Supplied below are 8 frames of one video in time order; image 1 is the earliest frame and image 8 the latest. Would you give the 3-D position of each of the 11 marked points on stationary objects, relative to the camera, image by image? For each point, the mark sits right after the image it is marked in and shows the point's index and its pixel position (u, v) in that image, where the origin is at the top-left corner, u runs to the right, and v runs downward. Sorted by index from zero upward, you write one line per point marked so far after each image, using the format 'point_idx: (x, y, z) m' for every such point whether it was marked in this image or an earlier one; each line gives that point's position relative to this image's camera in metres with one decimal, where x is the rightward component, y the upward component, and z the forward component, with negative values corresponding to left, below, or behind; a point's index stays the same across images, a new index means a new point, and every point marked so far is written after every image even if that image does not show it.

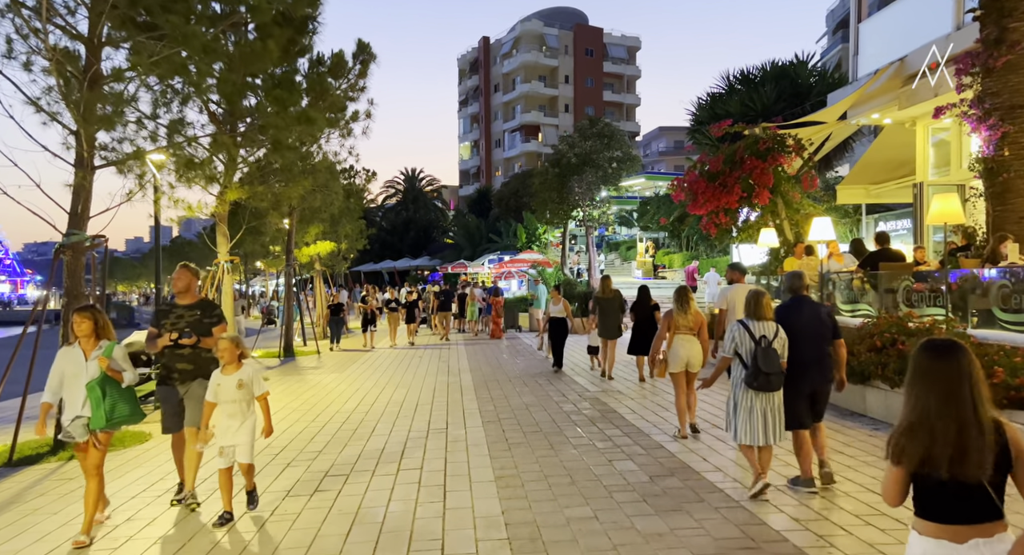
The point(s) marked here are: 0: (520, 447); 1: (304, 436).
0: (+0.1, -1.8, +6.7) m
1: (-2.5, -1.9, +7.6) m
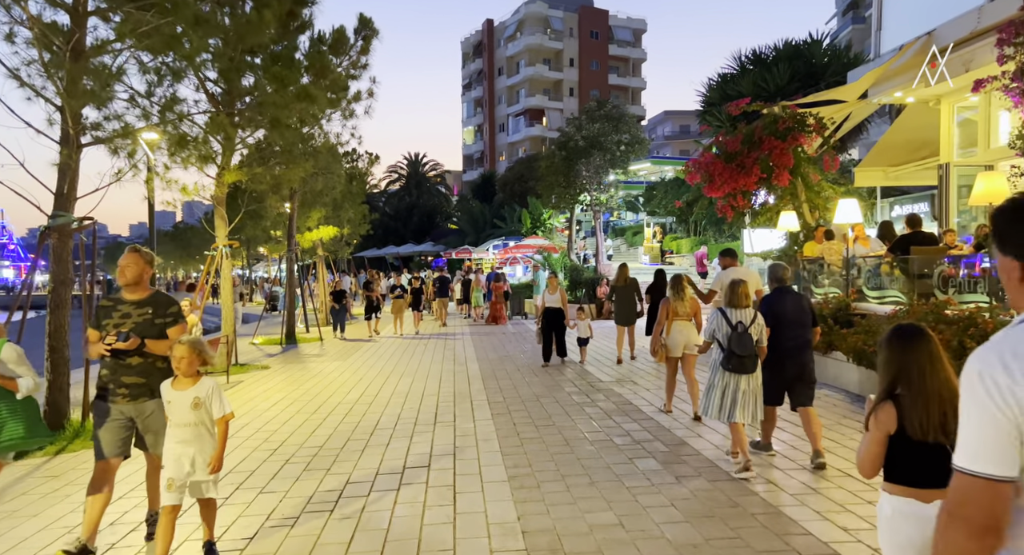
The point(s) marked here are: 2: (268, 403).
0: (+0.2, -1.7, +6.3) m
1: (-2.4, -1.8, +7.2) m
2: (-3.5, -1.8, +8.7) m
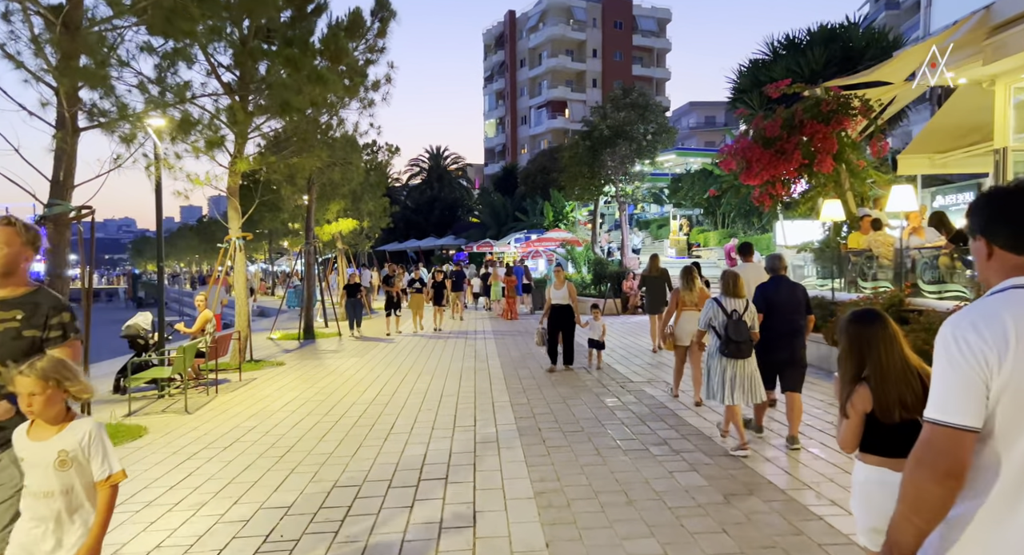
0: (+0.5, -1.6, +5.7) m
1: (-2.1, -1.7, +6.7) m
2: (-3.1, -1.7, +8.3) m
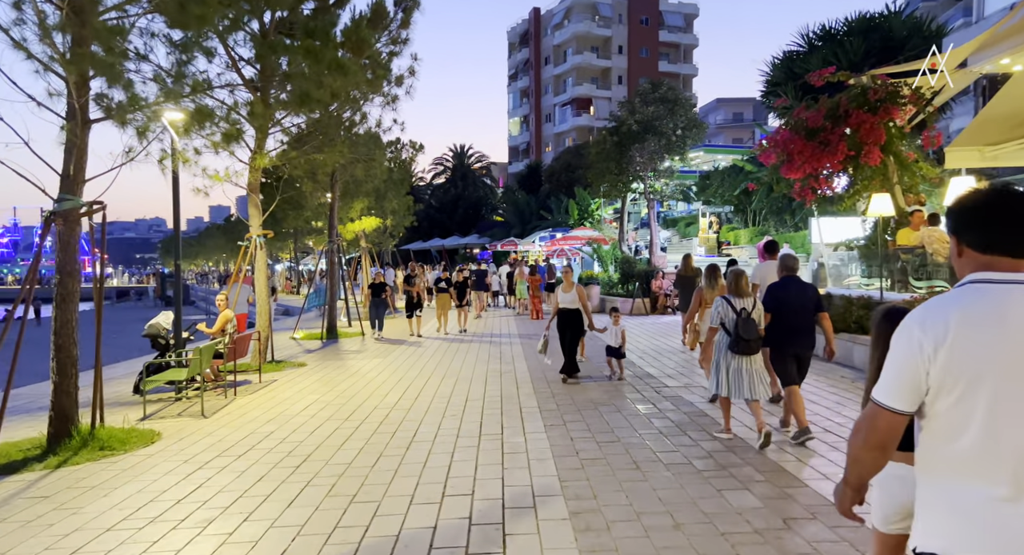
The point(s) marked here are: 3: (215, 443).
0: (+0.7, -1.6, +5.3) m
1: (-1.8, -1.7, +6.4) m
2: (-2.8, -1.7, +7.9) m
3: (-3.0, -1.7, +6.2) m
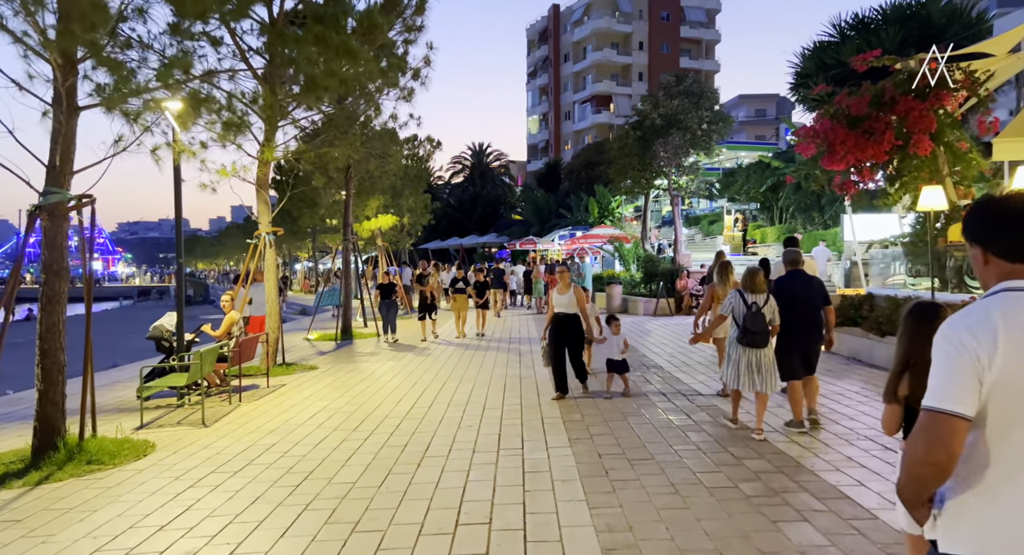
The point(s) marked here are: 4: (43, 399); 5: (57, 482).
0: (+0.9, -1.6, +4.7) m
1: (-1.6, -1.7, +5.9) m
2: (-2.5, -1.7, +7.4) m
3: (-2.8, -1.7, +5.7) m
4: (-4.2, -1.1, +5.6) m
5: (-3.7, -1.7, +5.0) m
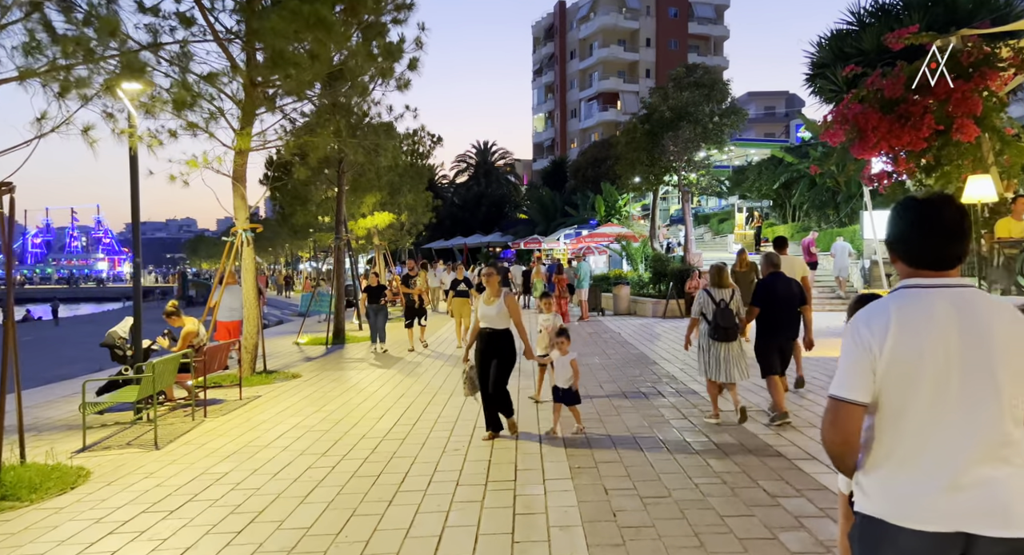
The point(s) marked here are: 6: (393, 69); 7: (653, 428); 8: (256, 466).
0: (+0.8, -1.6, +3.8) m
1: (-1.7, -1.7, +5.0) m
2: (-2.6, -1.7, +6.6) m
3: (-2.9, -1.7, +4.9) m
4: (-4.3, -1.1, +4.7) m
5: (-3.8, -1.7, +4.2) m
6: (-2.6, +4.6, +13.7) m
7: (+1.5, -1.6, +6.3) m
8: (-2.3, -1.7, +5.5) m
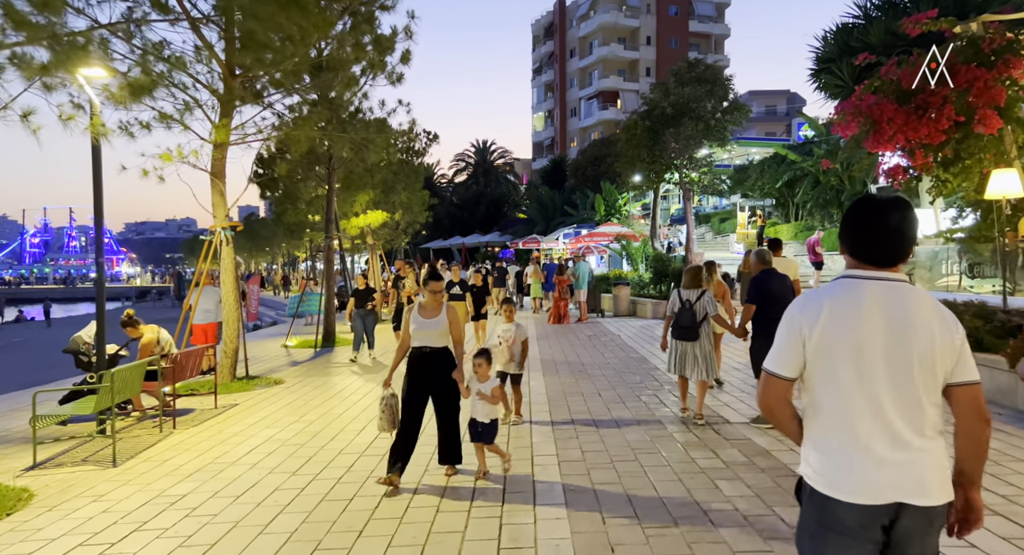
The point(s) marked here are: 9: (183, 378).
0: (+0.7, -1.6, +3.3) m
1: (-1.8, -1.7, +4.5) m
2: (-2.7, -1.7, +6.1) m
3: (-3.0, -1.7, +4.4) m
4: (-4.4, -1.1, +4.2) m
5: (-3.9, -1.7, +3.7) m
6: (-2.7, +4.6, +13.2) m
7: (+1.4, -1.6, +5.8) m
8: (-2.4, -1.7, +5.0) m
9: (-4.0, -1.2, +7.6) m
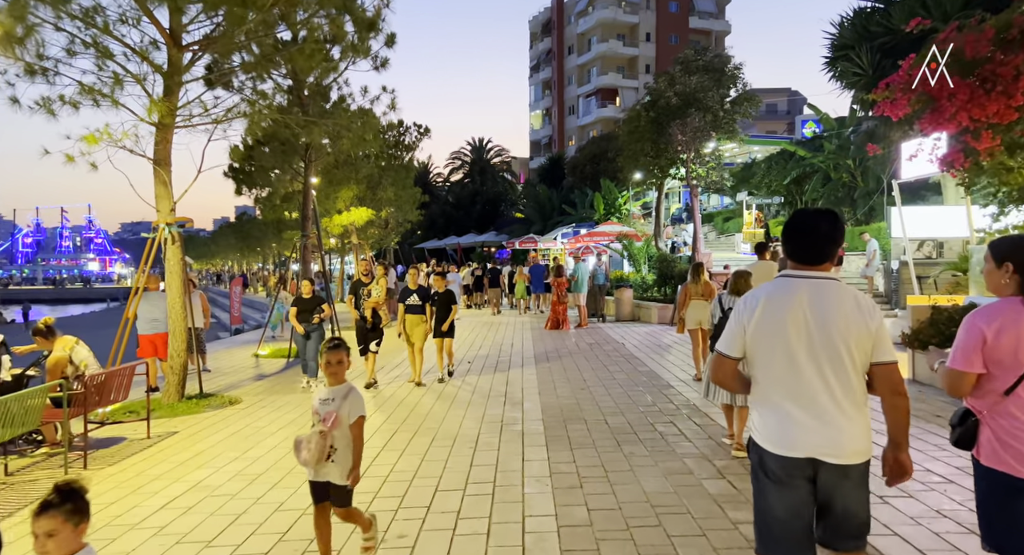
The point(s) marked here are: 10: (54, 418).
0: (+0.6, -1.7, +2.0) m
1: (-1.9, -1.7, +3.2) m
2: (-2.8, -1.7, +4.8) m
3: (-3.1, -1.8, +3.1) m
4: (-4.5, -1.2, +2.9) m
5: (-4.0, -1.7, +2.4) m
6: (-2.8, +4.6, +11.9) m
7: (+1.3, -1.6, +4.5) m
8: (-2.5, -1.7, +3.7) m
9: (-4.1, -1.3, +6.3) m
10: (-4.3, -1.3, +5.9) m
